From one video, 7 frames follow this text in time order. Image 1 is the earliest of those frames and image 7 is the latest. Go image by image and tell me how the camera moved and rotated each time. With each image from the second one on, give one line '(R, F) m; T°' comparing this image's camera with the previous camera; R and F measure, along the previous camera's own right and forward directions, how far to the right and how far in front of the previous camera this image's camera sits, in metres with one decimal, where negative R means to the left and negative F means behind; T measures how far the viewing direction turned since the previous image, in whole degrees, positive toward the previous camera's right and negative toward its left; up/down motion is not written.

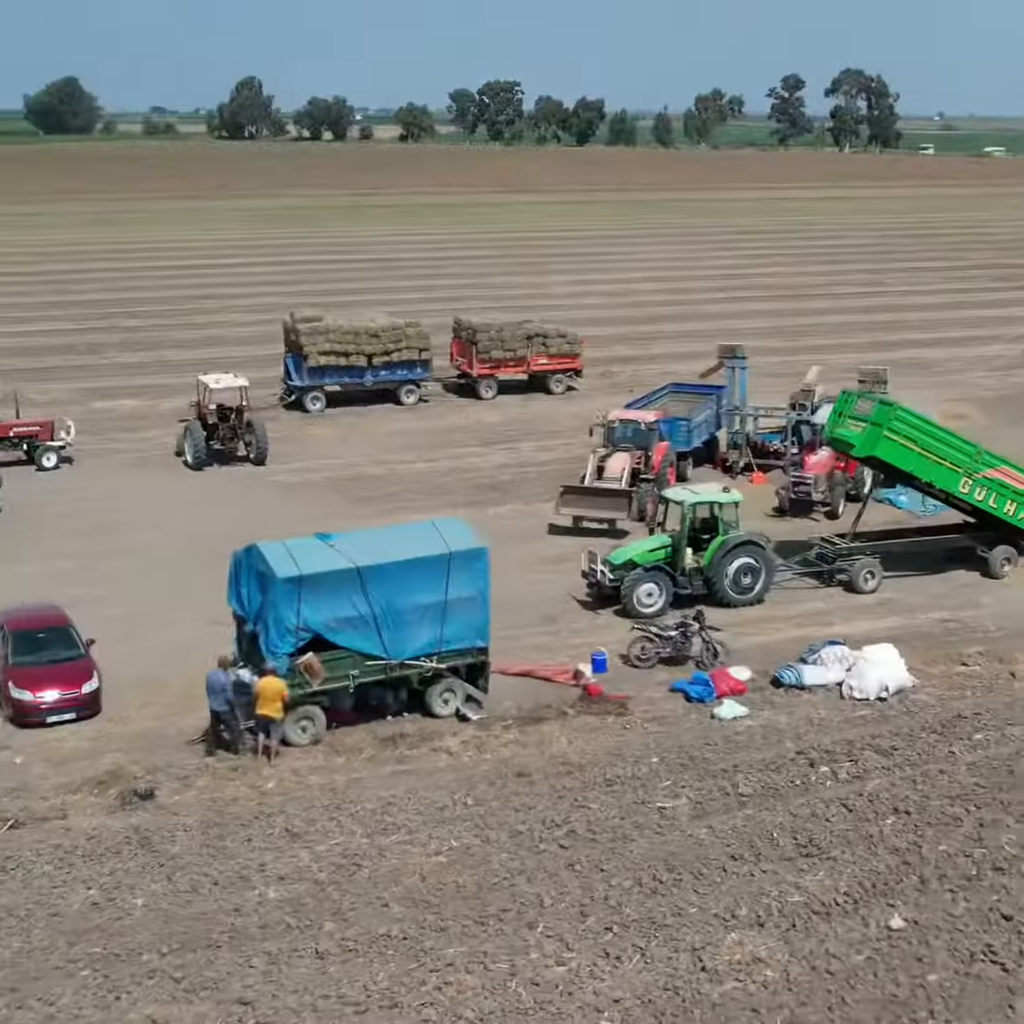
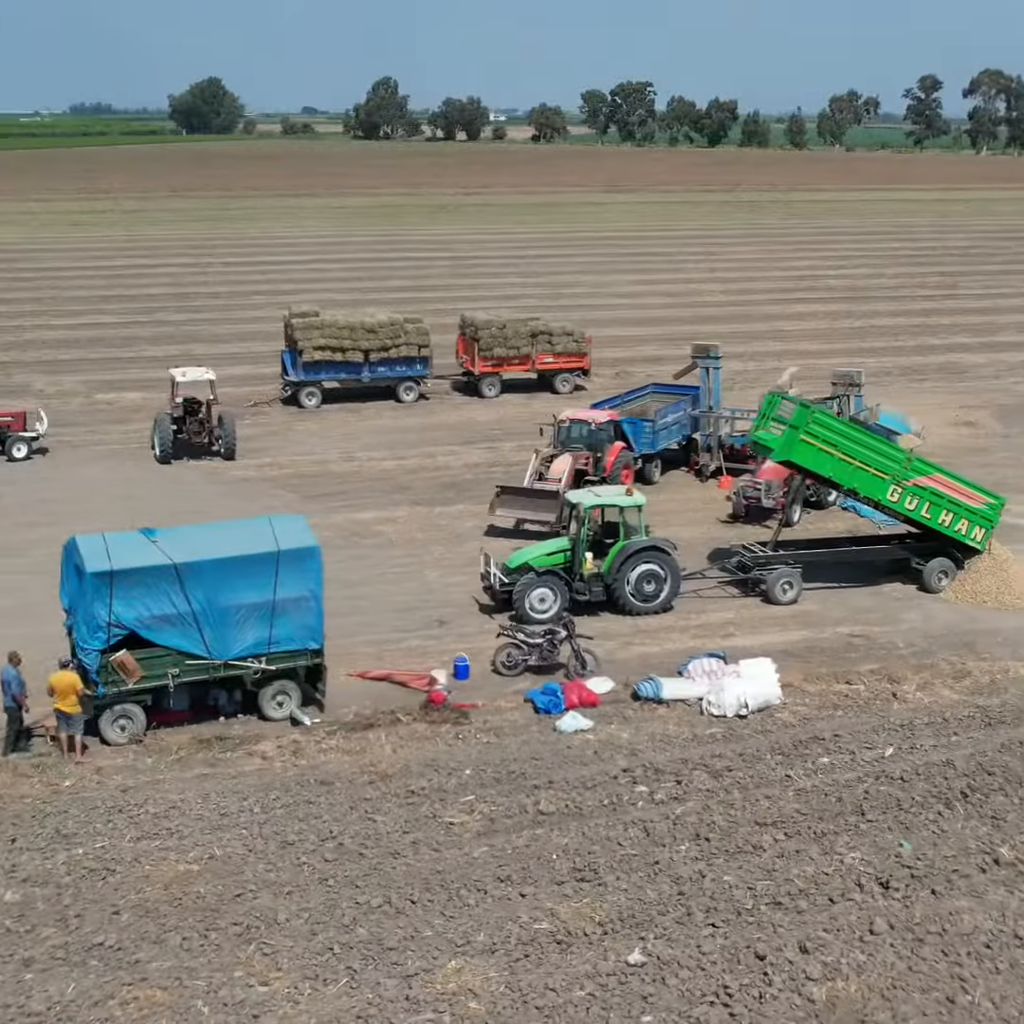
(+2.6, +0.7) m; -5°
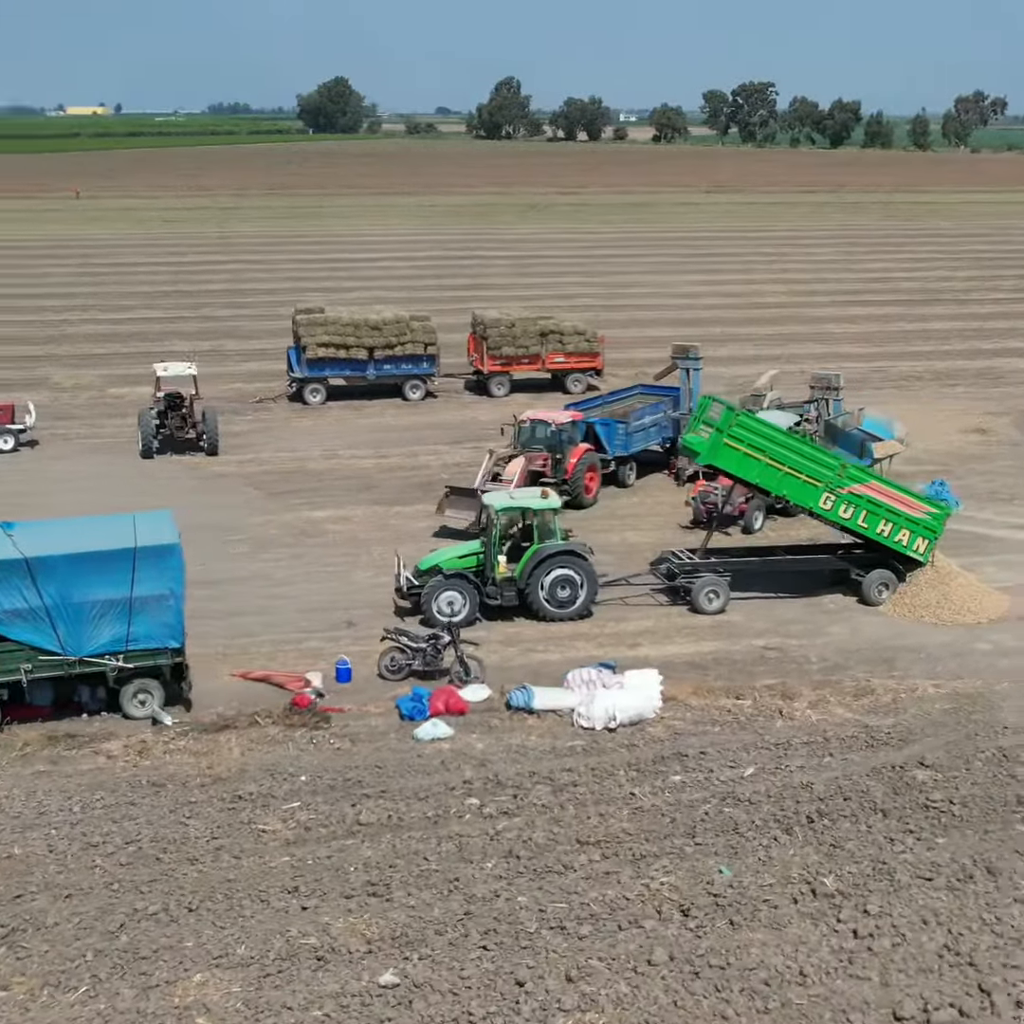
(+2.2, +0.5) m; -5°
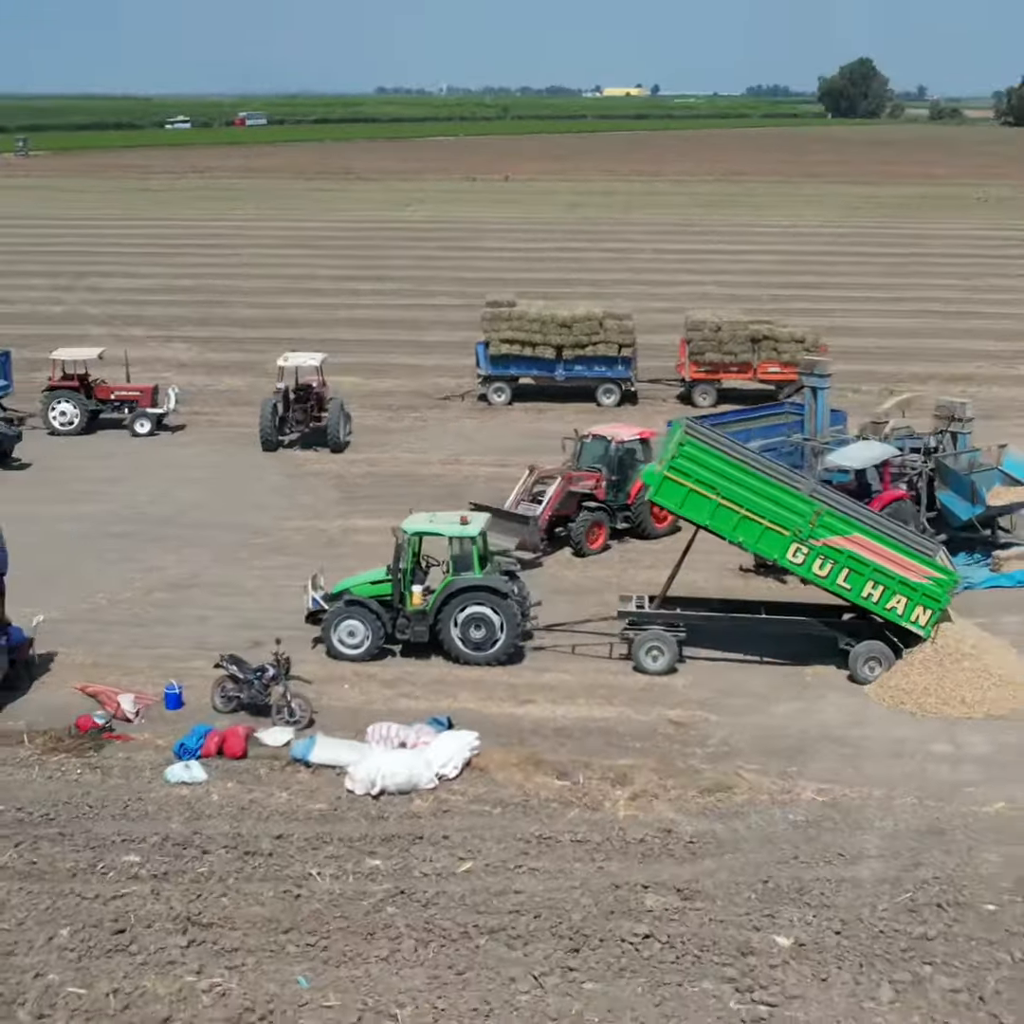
(+5.2, +2.7) m; -18°
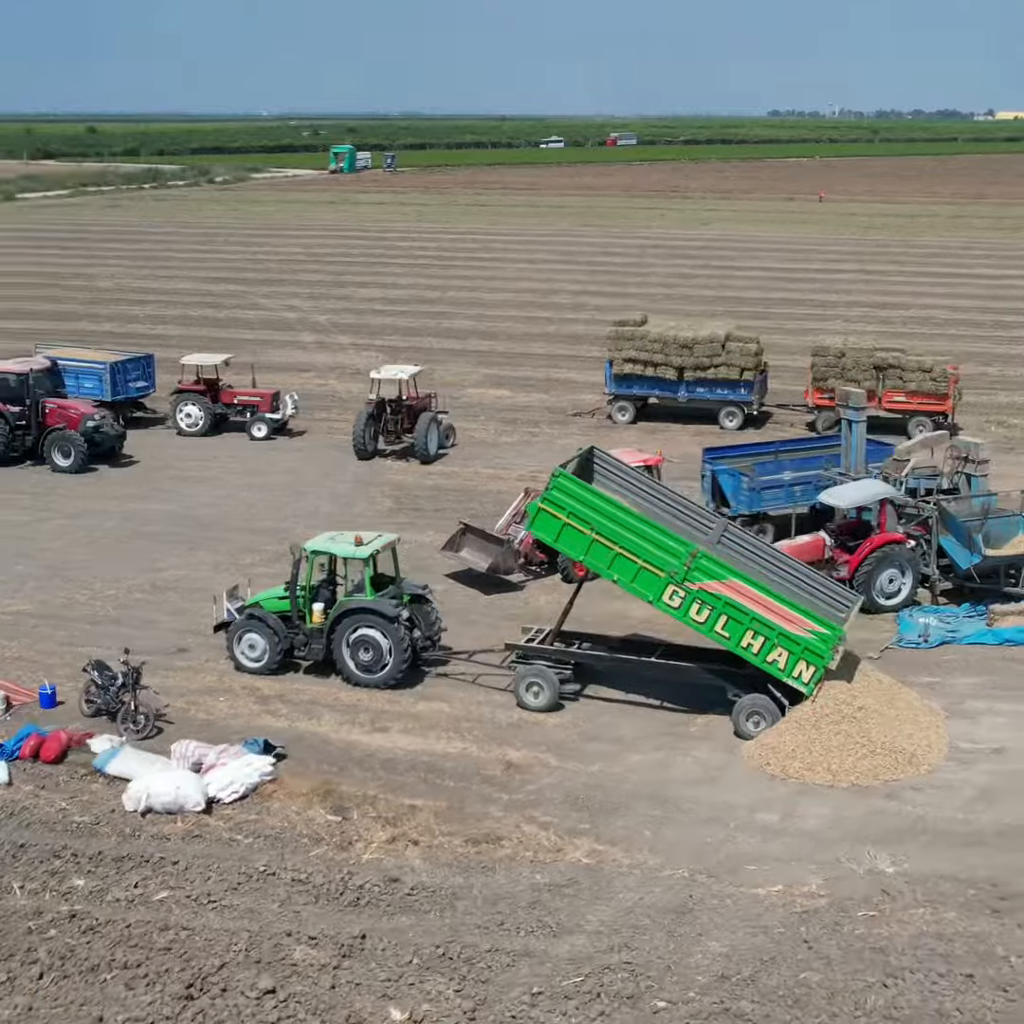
(+4.1, +0.9) m; -13°
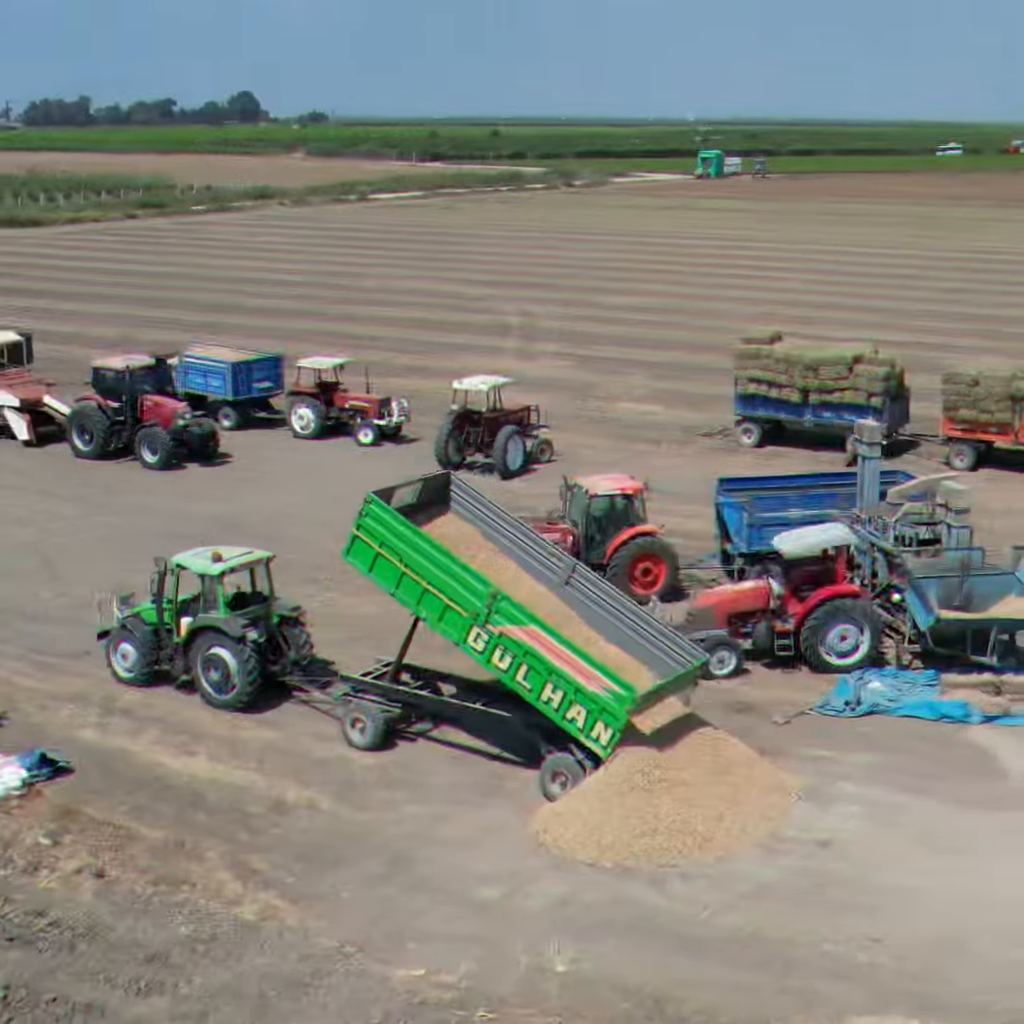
(+4.4, +1.5) m; -14°
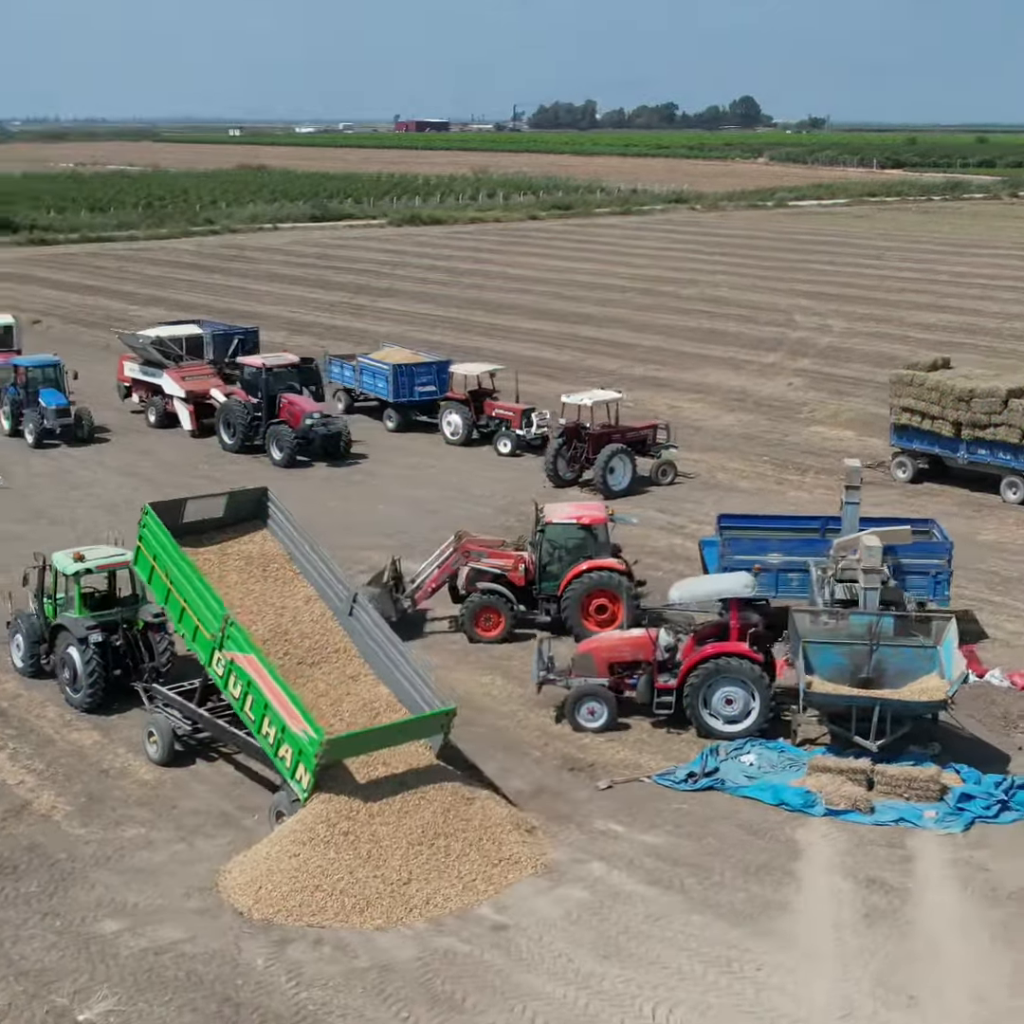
(+5.0, +1.6) m; -17°
